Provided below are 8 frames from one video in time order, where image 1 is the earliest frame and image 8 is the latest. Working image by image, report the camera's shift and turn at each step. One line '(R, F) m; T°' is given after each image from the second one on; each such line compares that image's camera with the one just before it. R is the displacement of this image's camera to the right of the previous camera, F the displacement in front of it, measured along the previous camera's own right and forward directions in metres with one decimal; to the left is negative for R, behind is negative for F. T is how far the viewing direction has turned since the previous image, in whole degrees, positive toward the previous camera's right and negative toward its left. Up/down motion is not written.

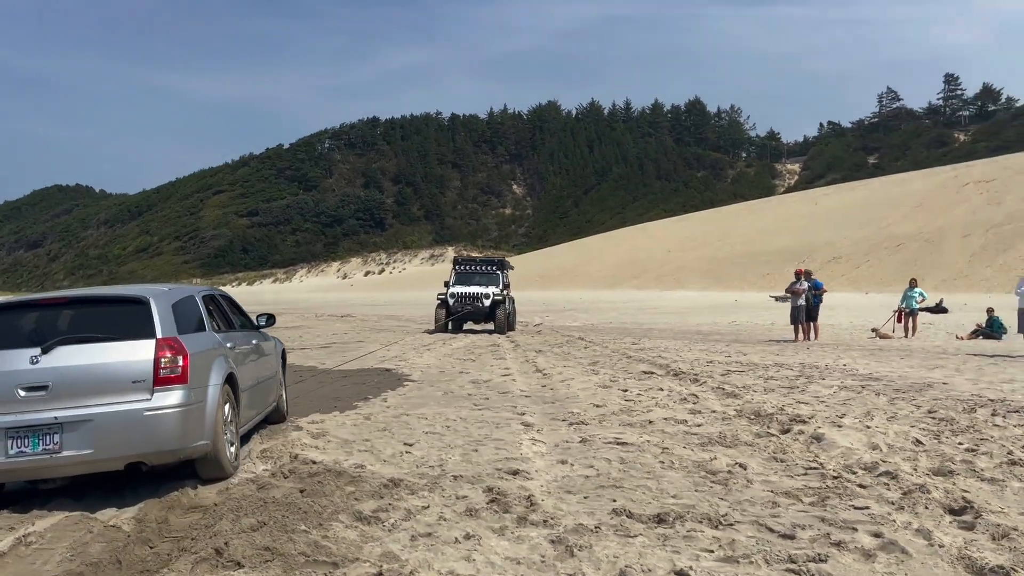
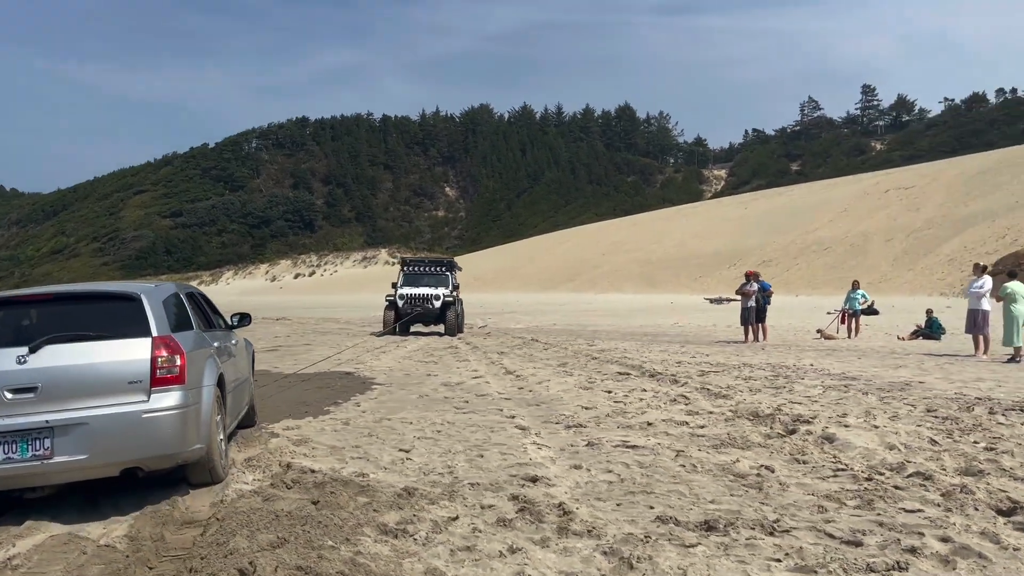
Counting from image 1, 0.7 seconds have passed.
(-0.5, +0.2) m; +5°
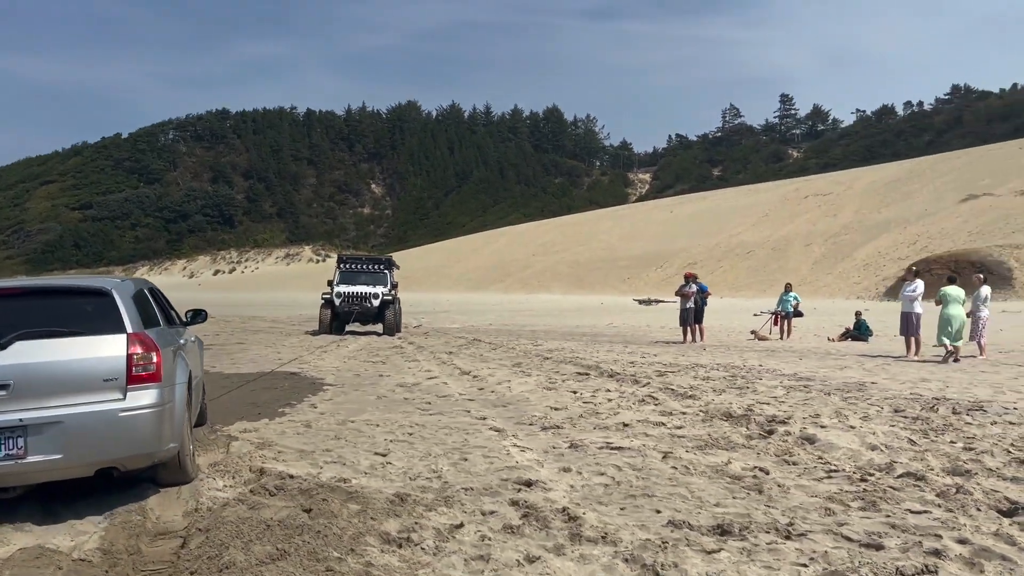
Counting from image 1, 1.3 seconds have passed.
(-0.4, +0.2) m; +5°
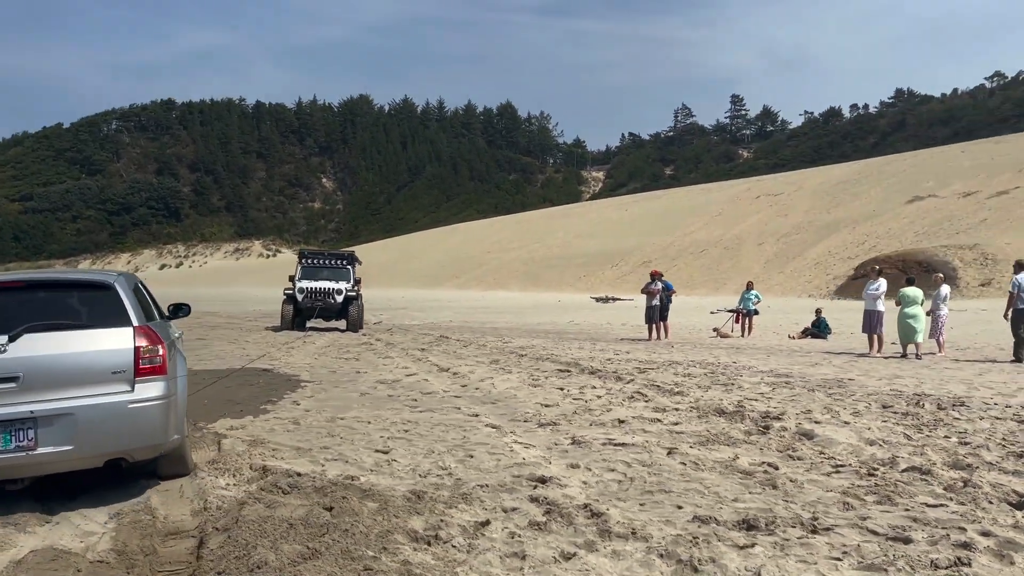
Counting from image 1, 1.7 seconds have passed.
(-0.3, 0.0) m; +3°
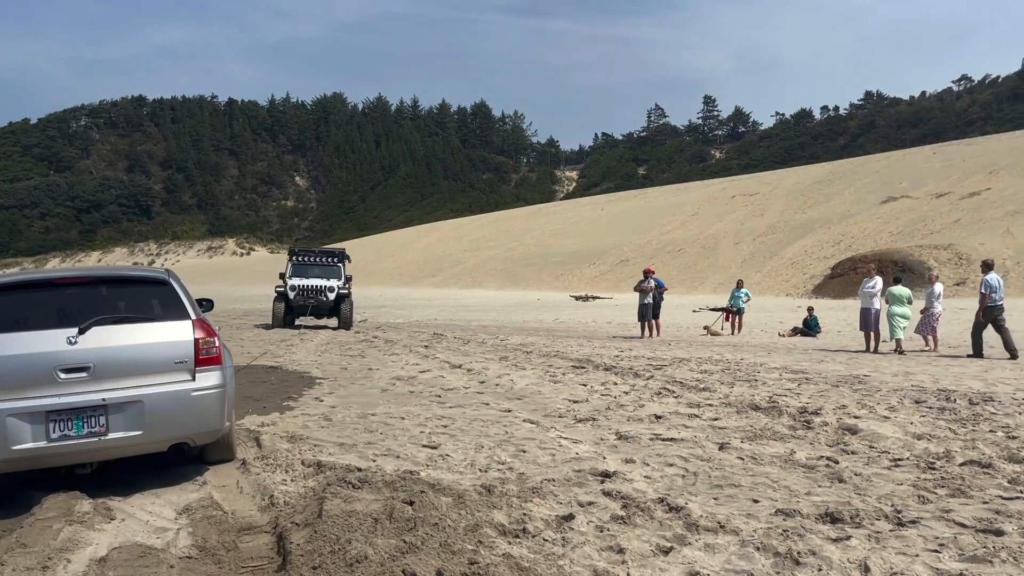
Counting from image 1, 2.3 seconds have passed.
(-0.5, 0.0) m; +2°
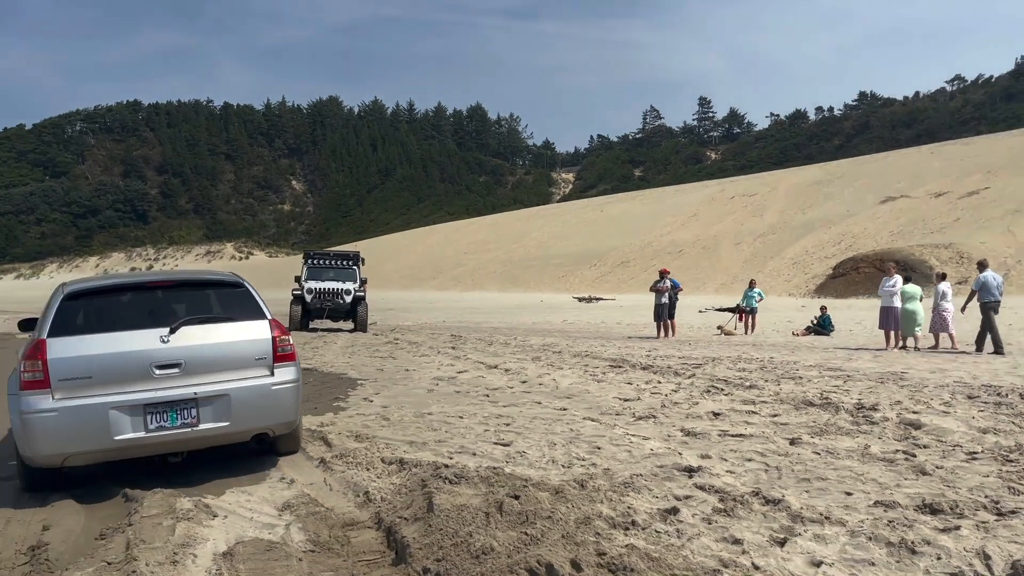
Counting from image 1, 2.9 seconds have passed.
(-0.5, -0.1) m; 0°
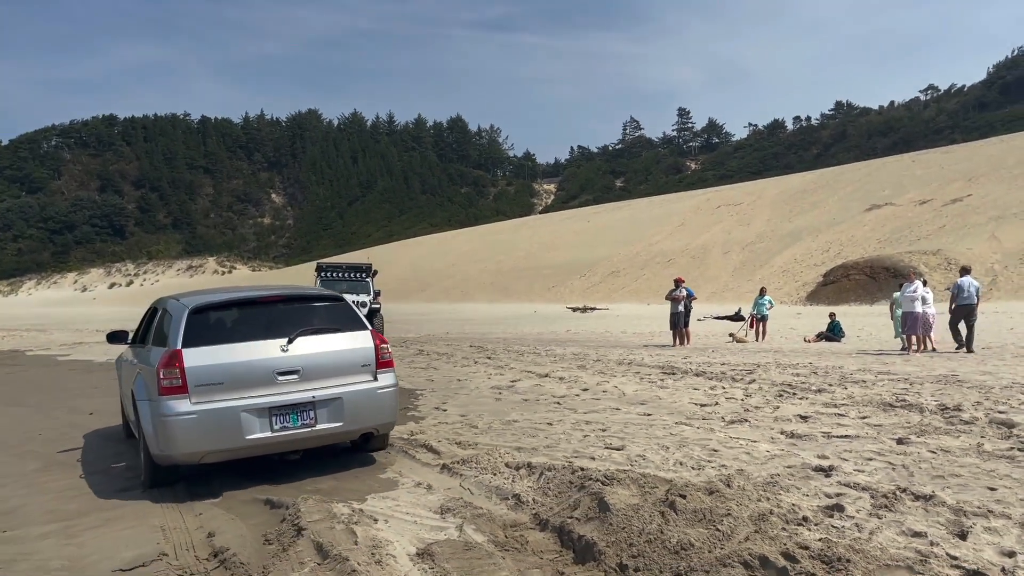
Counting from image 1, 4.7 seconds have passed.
(-0.9, -0.1) m; +1°
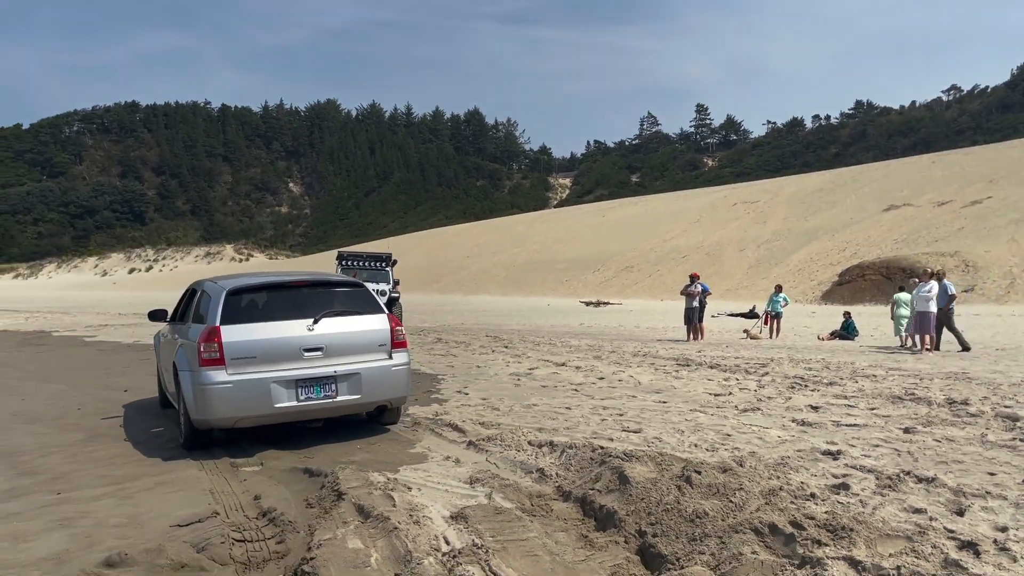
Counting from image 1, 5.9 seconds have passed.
(-0.1, -0.3) m; -1°
